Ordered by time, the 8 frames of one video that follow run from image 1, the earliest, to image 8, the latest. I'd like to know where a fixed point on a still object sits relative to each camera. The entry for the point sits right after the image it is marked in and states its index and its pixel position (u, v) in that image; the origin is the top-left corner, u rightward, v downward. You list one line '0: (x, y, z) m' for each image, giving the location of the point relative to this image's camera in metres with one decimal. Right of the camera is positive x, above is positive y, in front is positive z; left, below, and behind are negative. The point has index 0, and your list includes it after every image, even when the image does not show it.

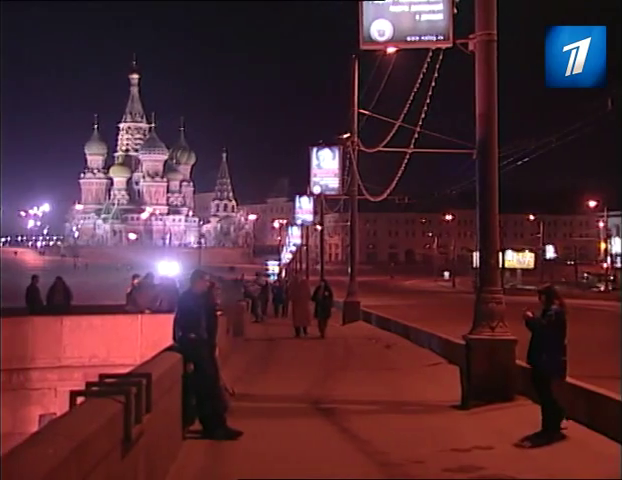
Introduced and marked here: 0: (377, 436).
0: (+1.2, -3.6, +13.3) m
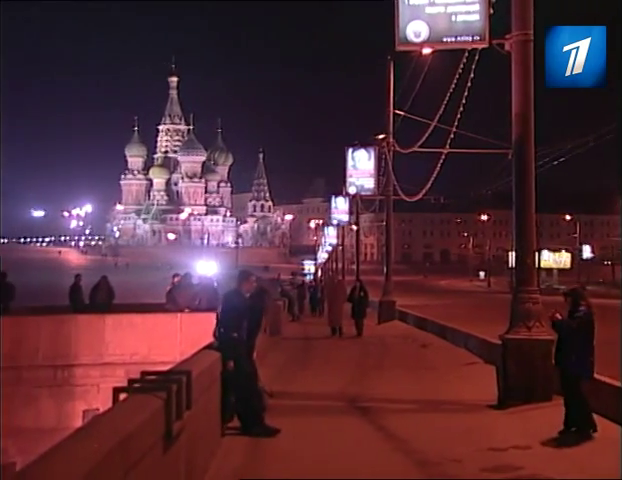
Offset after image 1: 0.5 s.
0: (+1.8, -3.6, +13.5) m
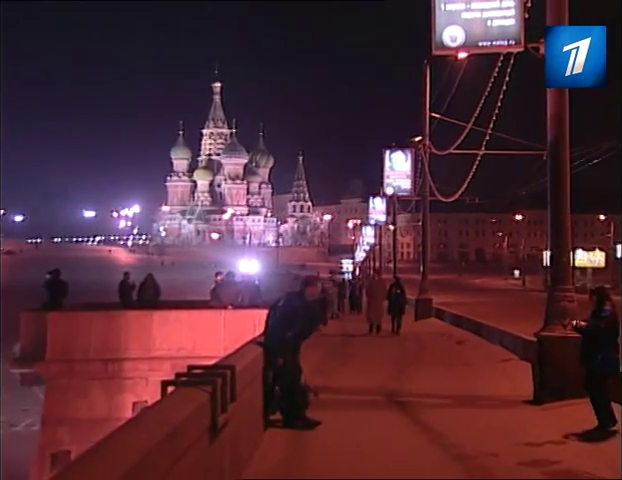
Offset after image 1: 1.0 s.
0: (+2.6, -3.6, +13.9) m
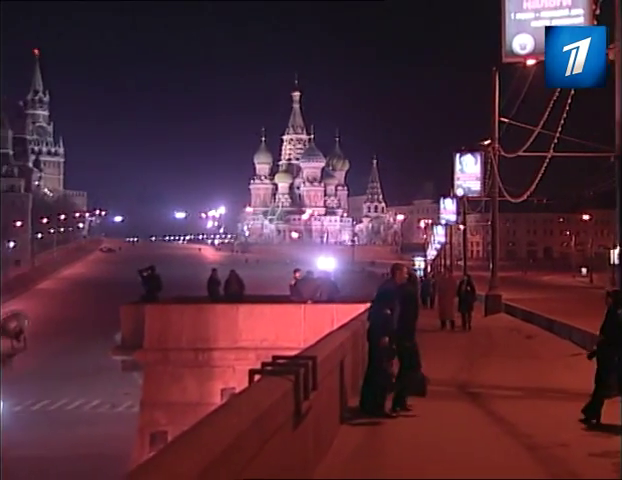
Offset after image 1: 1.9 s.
0: (+4.3, -3.5, +14.8) m
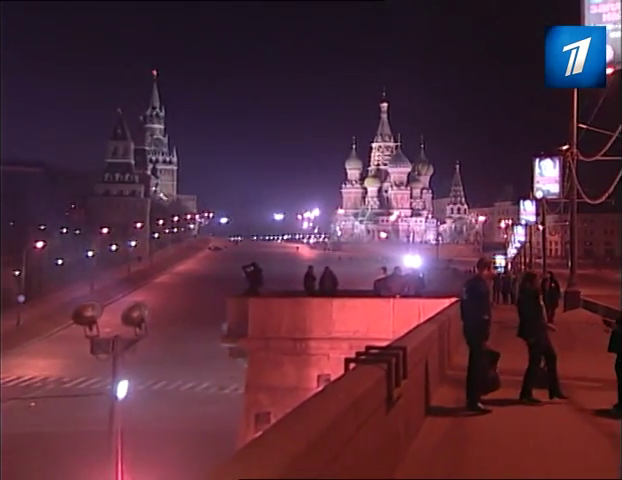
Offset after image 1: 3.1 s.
0: (+6.3, -3.5, +16.0) m
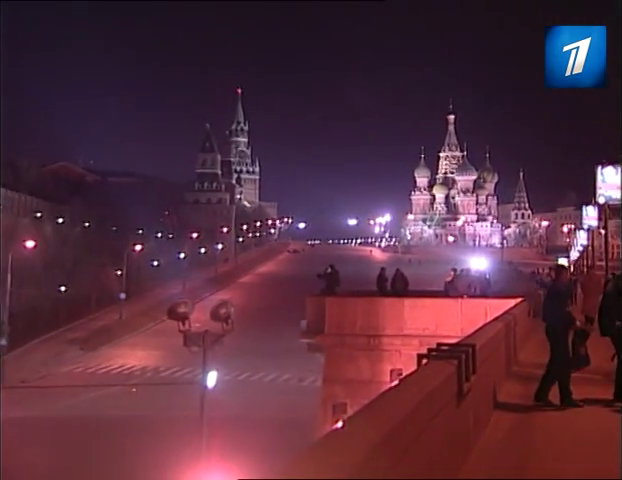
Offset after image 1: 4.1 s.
0: (+8.1, -3.5, +17.0) m
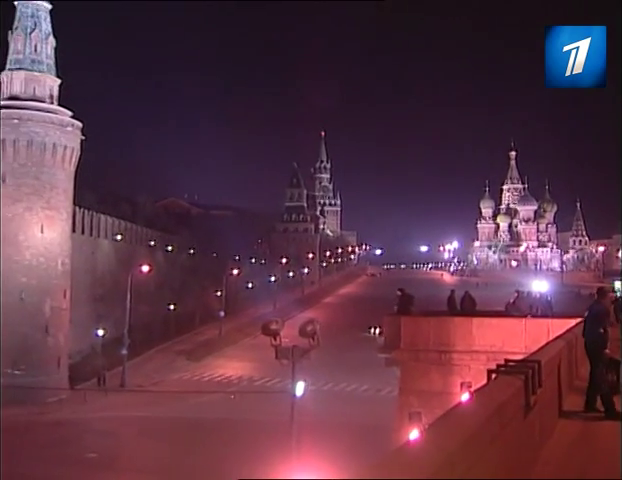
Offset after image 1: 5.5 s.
0: (+10.3, -4.1, +18.9) m
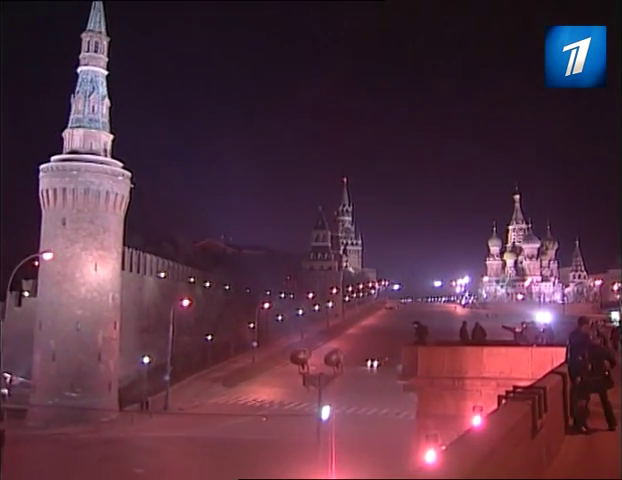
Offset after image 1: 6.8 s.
0: (+11.1, -5.0, +21.0) m
